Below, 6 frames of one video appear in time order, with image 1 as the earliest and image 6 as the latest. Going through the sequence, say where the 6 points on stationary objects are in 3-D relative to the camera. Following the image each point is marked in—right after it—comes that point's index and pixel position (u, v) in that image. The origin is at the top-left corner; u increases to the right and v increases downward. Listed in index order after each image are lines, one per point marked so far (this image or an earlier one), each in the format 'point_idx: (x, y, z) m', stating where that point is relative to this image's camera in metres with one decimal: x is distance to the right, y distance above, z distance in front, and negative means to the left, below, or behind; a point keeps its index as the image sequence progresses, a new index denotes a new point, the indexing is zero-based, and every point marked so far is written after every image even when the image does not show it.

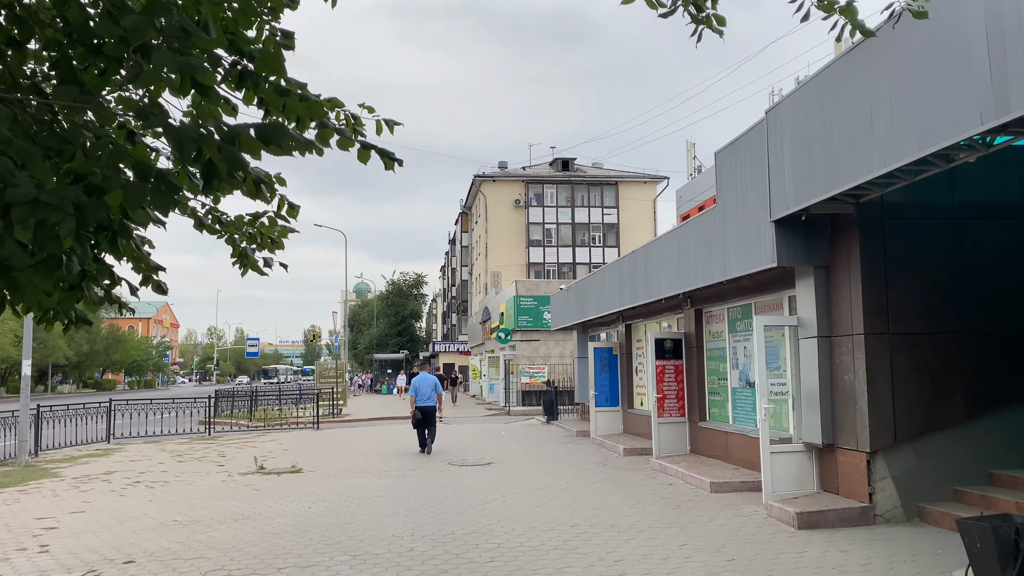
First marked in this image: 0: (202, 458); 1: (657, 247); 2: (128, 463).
0: (-6.3, -3.5, +16.0) m
1: (+2.4, +0.6, +12.8) m
2: (-7.5, -3.4, +15.4) m
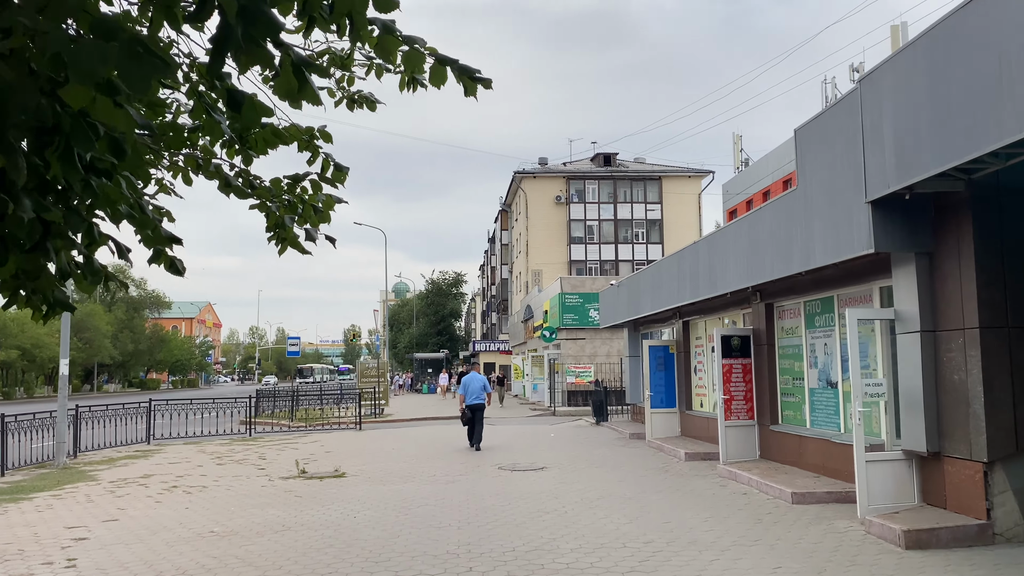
0: (-5.3, -3.4, +15.5) m
1: (+3.2, +0.8, +11.9) m
2: (-6.6, -3.4, +14.9) m
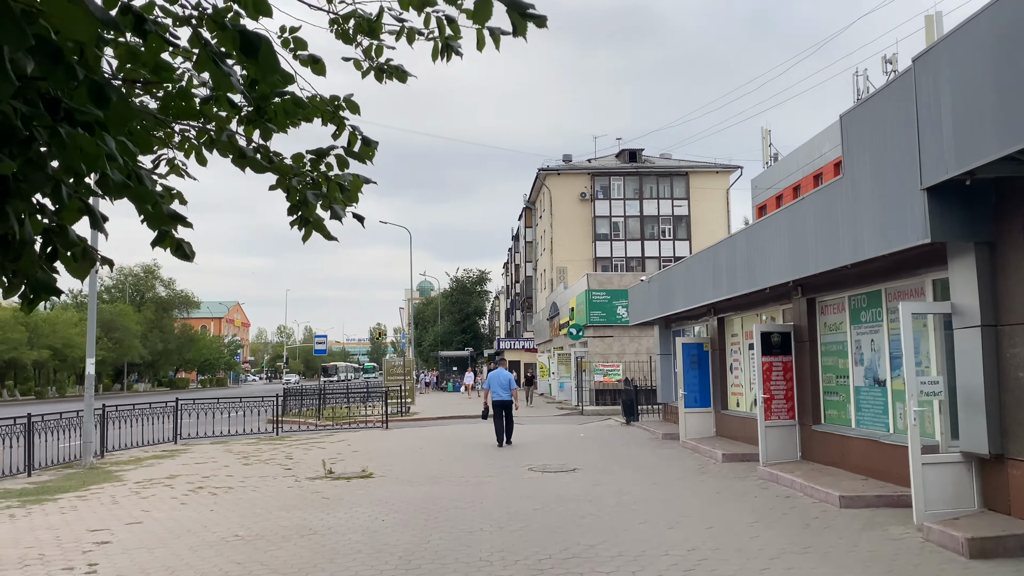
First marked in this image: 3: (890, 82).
0: (-4.7, -3.4, +15.3) m
1: (+3.7, +0.8, +11.4) m
2: (-6.0, -3.3, +14.8) m
3: (+3.8, +2.1, +8.0) m
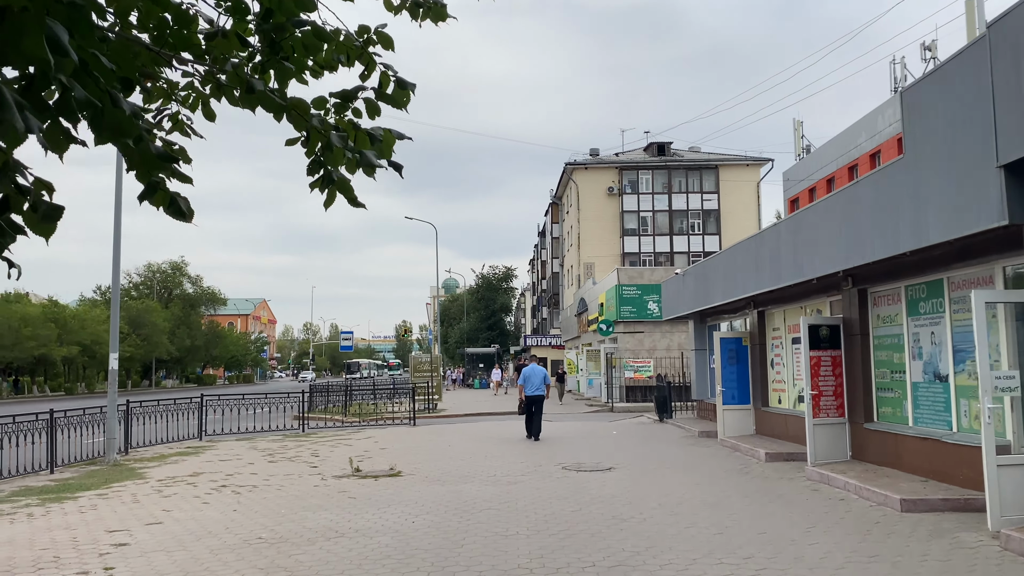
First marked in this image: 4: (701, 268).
0: (-4.2, -3.2, +14.9) m
1: (+4.1, +1.0, +10.8) m
2: (-5.4, -3.2, +14.5) m
3: (+4.2, +2.2, +7.3) m
4: (+3.9, +0.4, +16.4) m
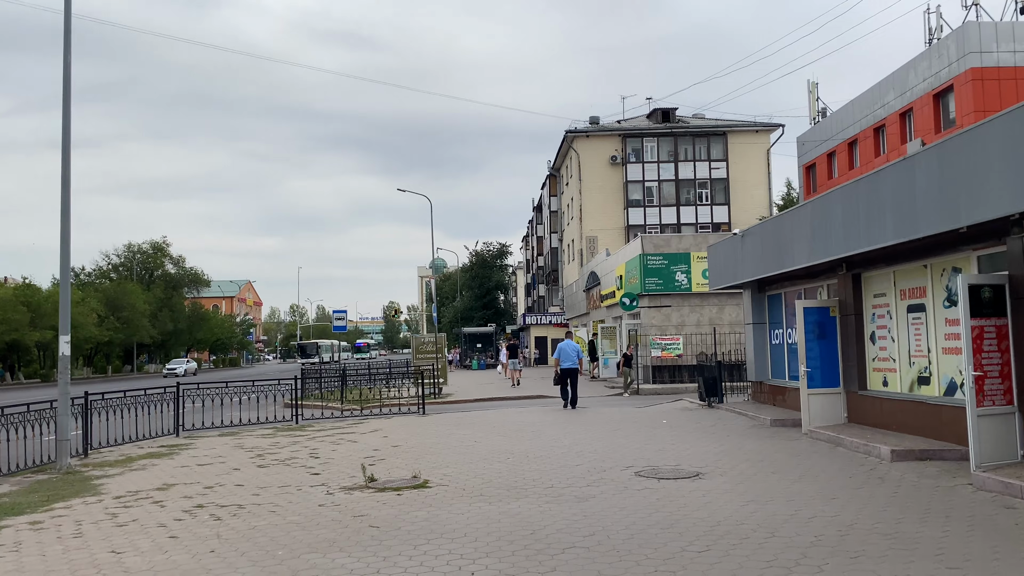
0: (-3.5, -2.7, +12.2) m
1: (+4.8, +1.5, +8.1) m
2: (-4.7, -2.7, +11.7) m
3: (+4.9, +2.7, +4.6) m
4: (+4.5, +1.1, +13.7) m
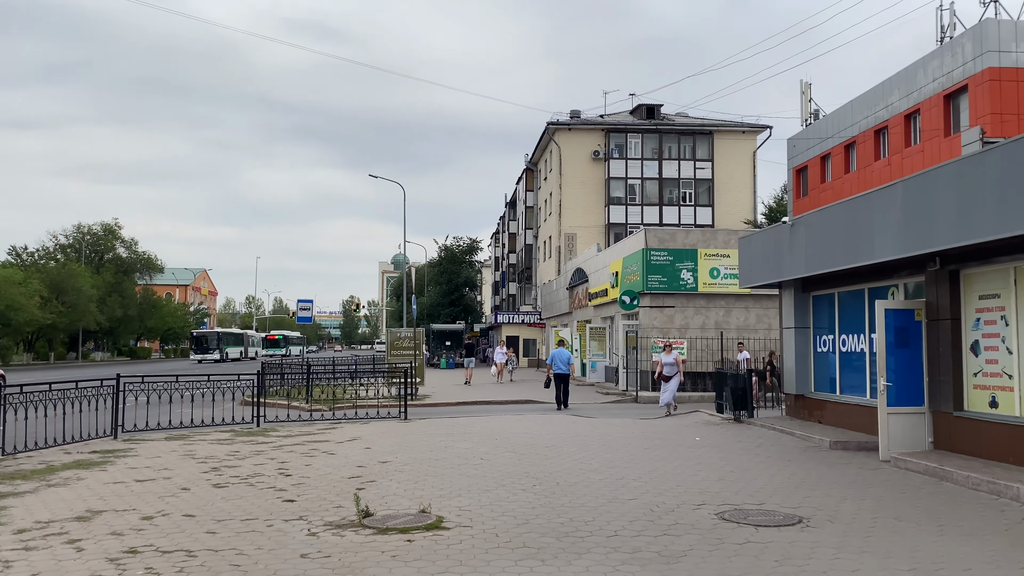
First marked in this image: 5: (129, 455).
0: (-3.2, -2.4, +9.7) m
1: (+5.4, +1.5, +6.1) m
2: (-4.5, -2.3, +9.2) m
3: (+5.7, +2.7, +2.6) m
4: (+4.8, +1.1, +11.6) m
5: (-5.7, -2.5, +11.6) m
